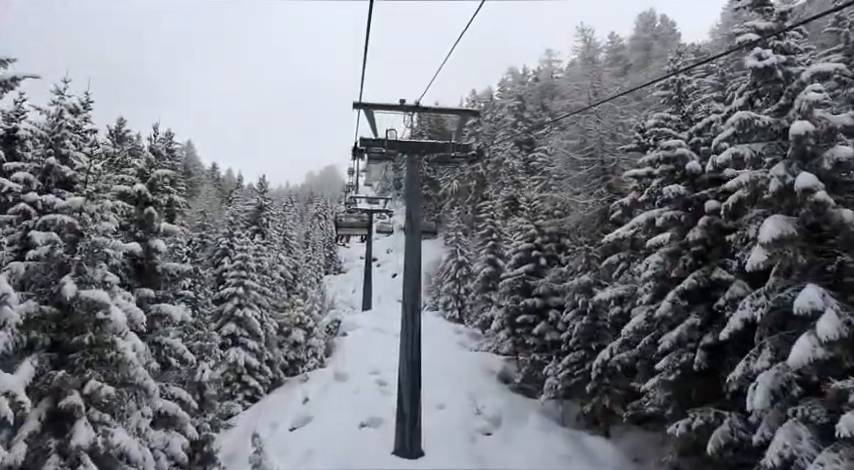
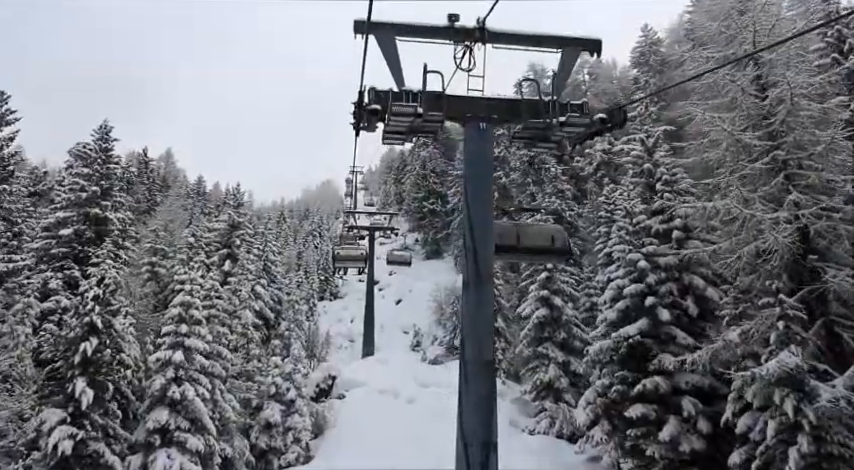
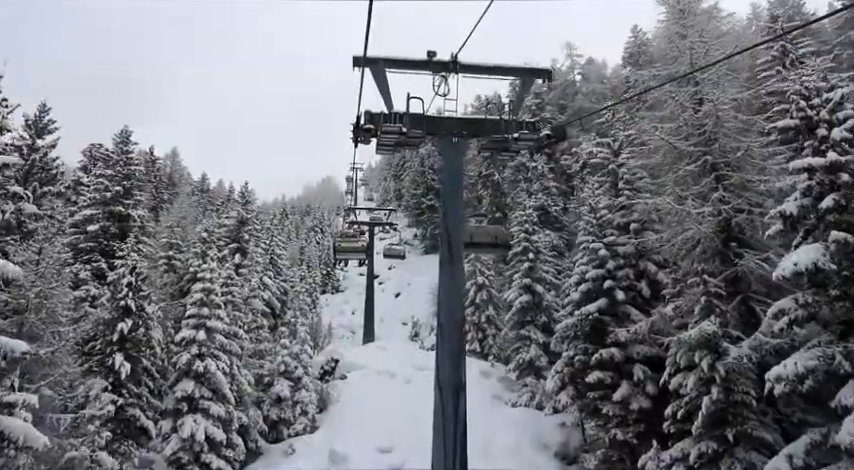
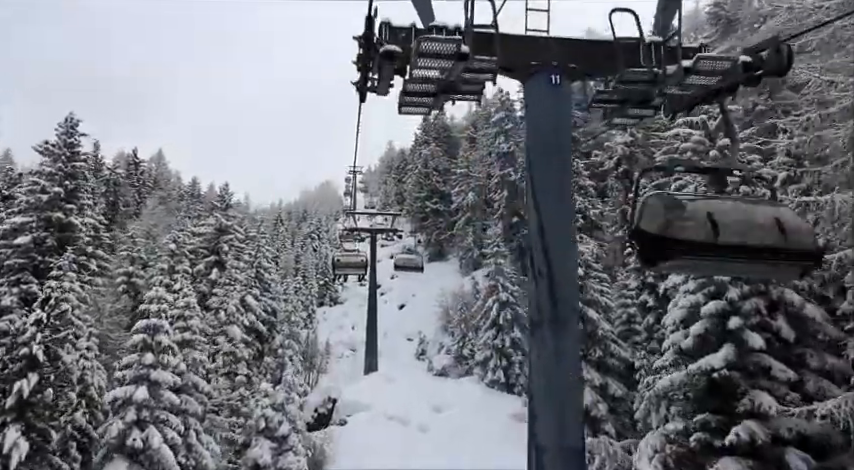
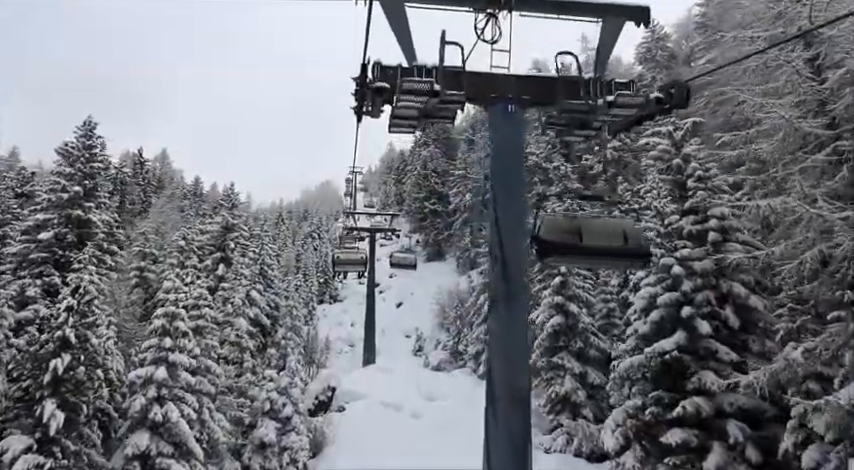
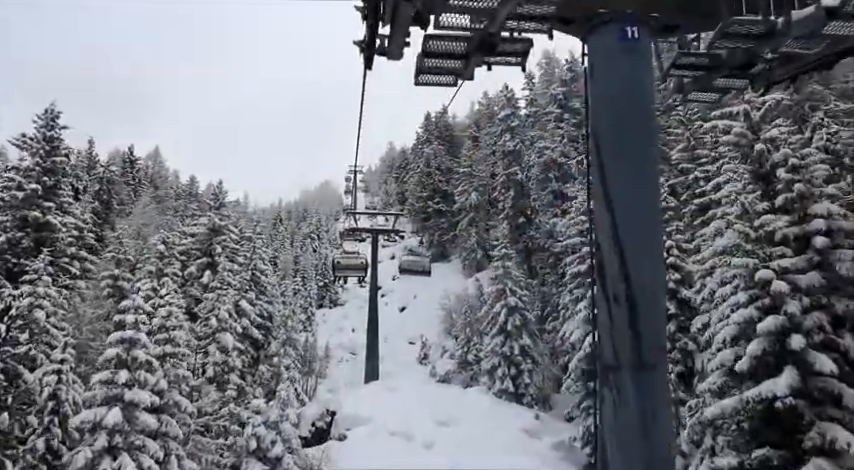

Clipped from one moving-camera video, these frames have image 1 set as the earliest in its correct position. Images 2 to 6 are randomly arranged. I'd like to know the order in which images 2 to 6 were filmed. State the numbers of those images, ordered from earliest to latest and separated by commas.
3, 2, 5, 4, 6
